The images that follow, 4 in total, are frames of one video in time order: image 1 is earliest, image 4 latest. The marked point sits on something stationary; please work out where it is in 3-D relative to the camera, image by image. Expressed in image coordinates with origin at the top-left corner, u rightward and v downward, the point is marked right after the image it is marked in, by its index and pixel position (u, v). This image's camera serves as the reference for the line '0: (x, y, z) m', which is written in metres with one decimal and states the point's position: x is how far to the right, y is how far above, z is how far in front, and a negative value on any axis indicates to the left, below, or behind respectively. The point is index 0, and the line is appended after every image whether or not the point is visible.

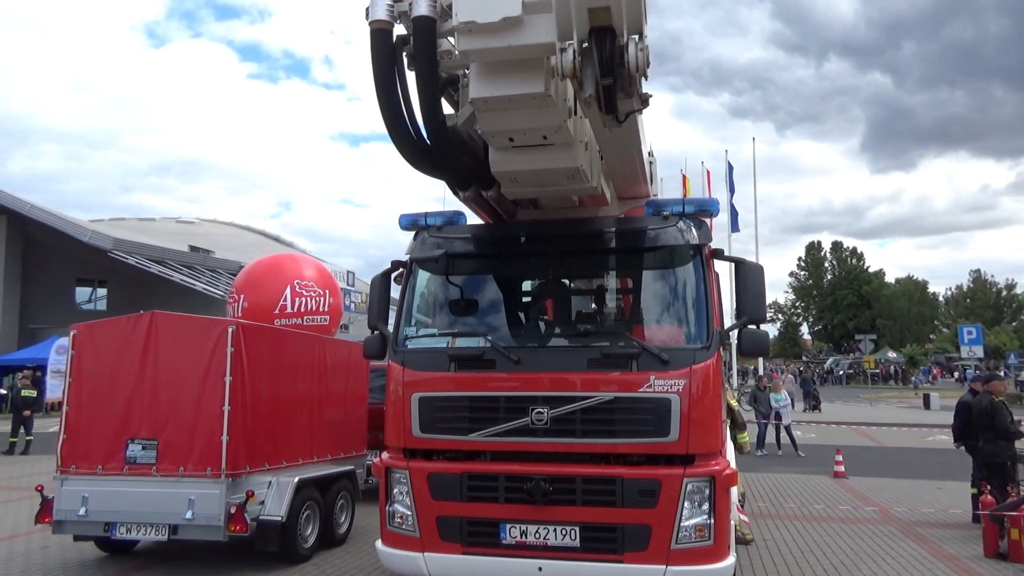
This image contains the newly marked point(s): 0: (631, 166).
0: (+0.8, +0.9, +5.6) m
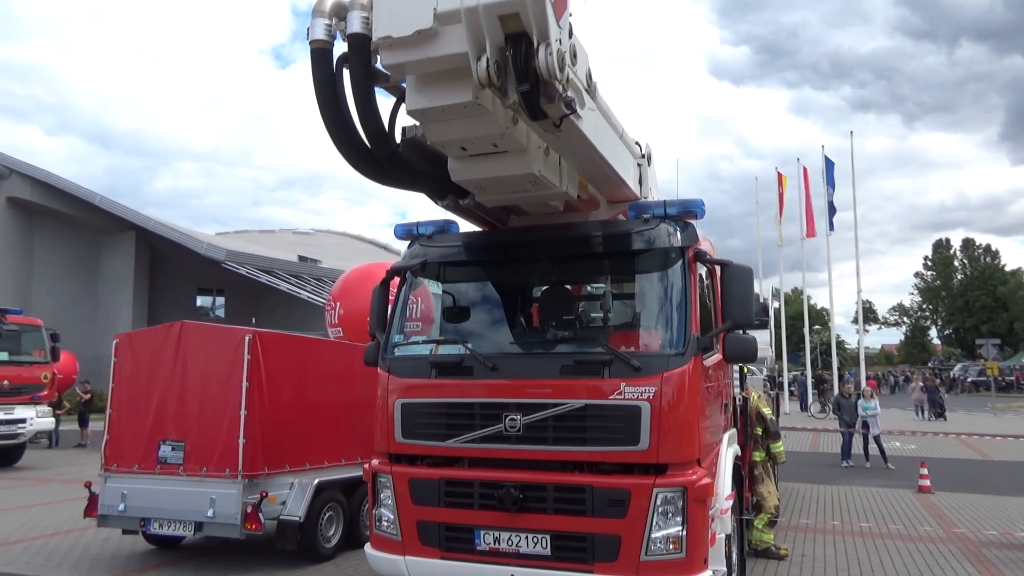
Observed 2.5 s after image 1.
0: (+0.7, +0.8, +5.5) m
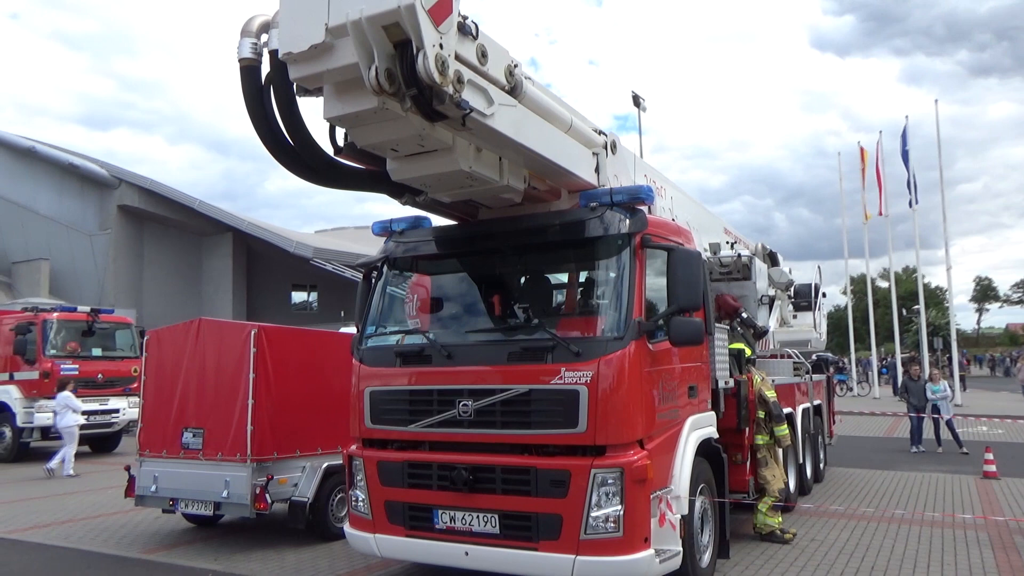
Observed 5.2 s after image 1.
0: (+0.3, +0.9, +5.7) m
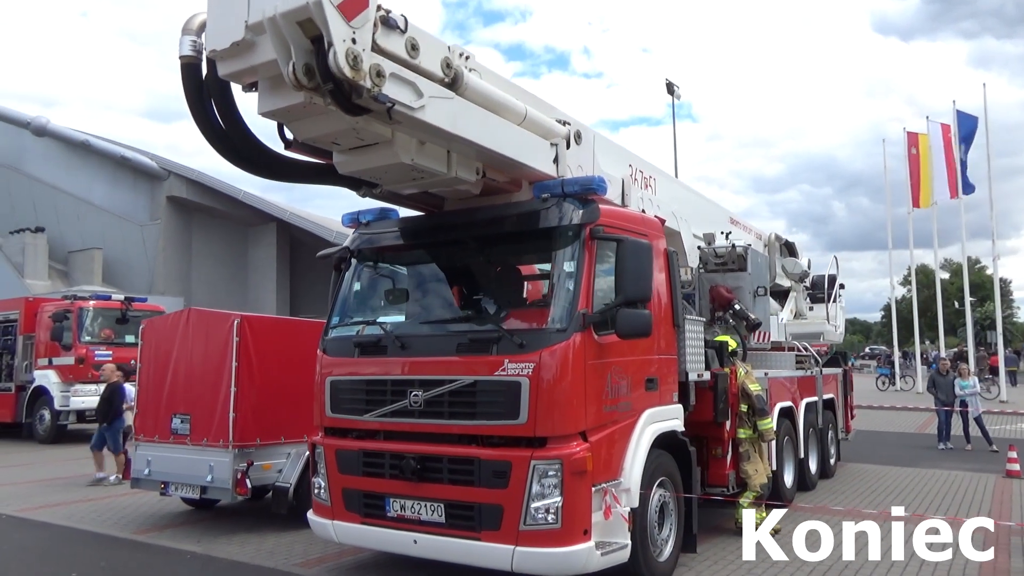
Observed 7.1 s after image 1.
0: (-0.1, +0.9, +5.7) m
